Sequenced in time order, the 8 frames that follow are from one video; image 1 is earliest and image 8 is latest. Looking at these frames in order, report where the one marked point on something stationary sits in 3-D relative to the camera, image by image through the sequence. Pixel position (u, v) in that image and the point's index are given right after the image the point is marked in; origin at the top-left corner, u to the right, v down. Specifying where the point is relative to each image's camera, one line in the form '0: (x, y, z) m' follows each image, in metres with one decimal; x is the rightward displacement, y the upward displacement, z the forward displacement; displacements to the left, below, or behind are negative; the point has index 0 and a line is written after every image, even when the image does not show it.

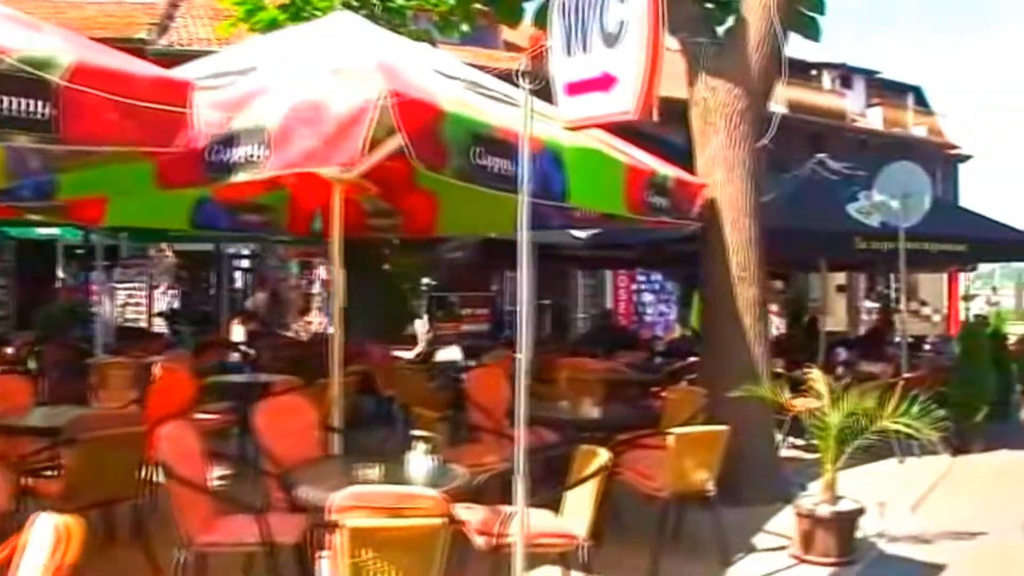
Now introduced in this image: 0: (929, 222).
0: (+2.8, +0.4, +12.5) m
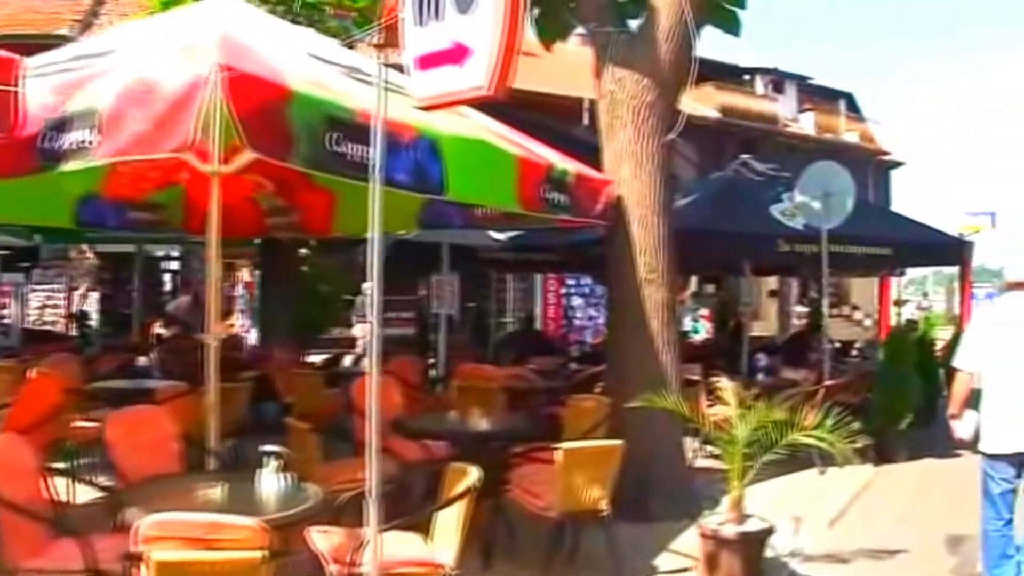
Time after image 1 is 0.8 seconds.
0: (+2.2, +0.4, +12.1) m
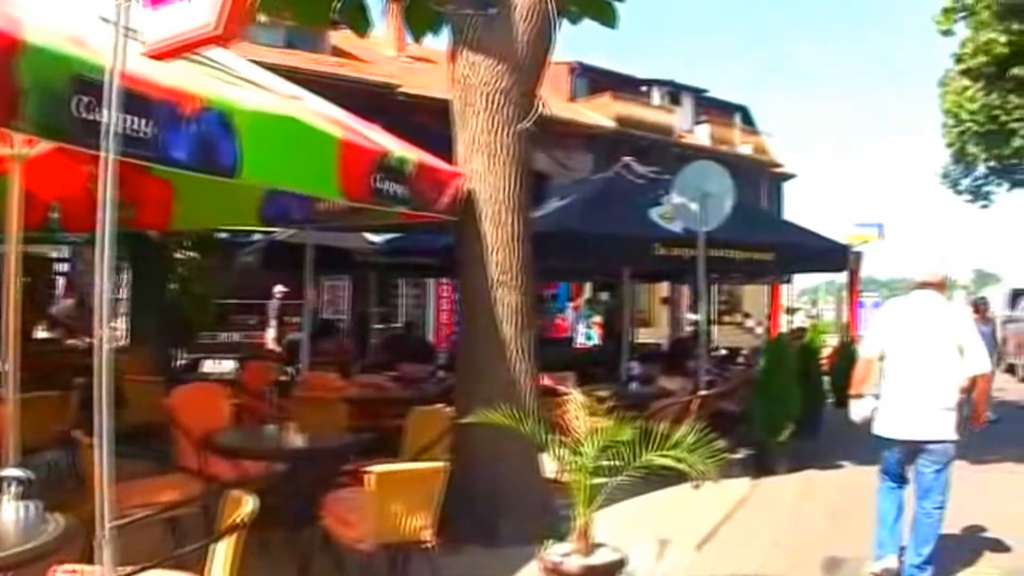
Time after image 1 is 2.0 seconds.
0: (+1.4, +0.4, +11.6) m
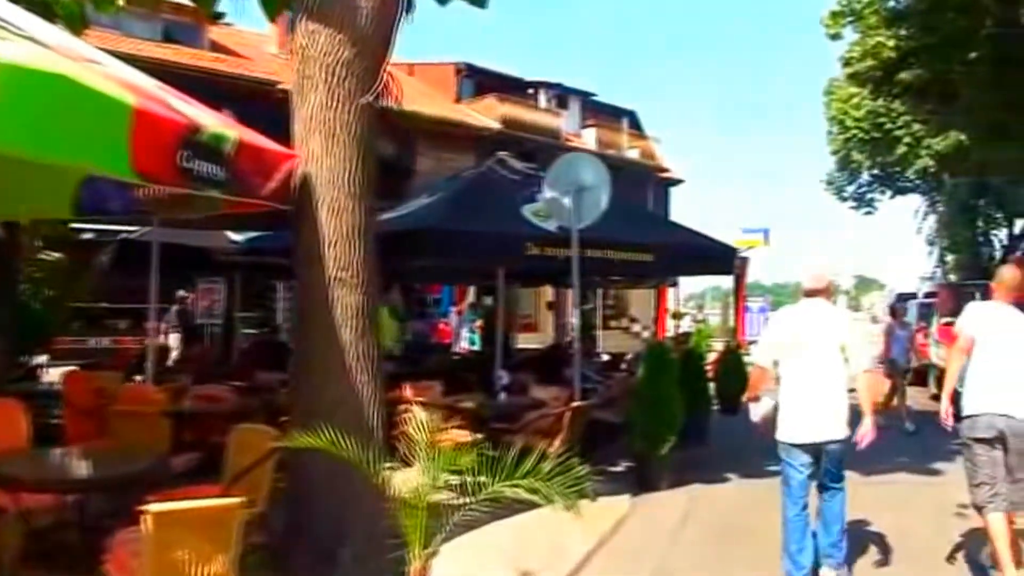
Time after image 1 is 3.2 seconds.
0: (+0.6, +0.4, +10.8) m
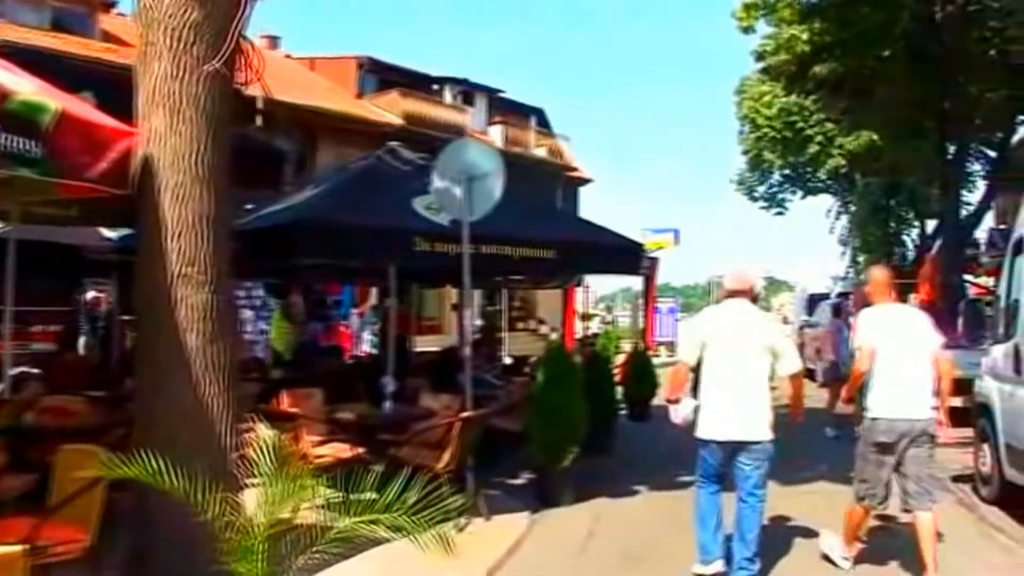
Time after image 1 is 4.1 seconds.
0: (0.0, +0.4, +10.0) m
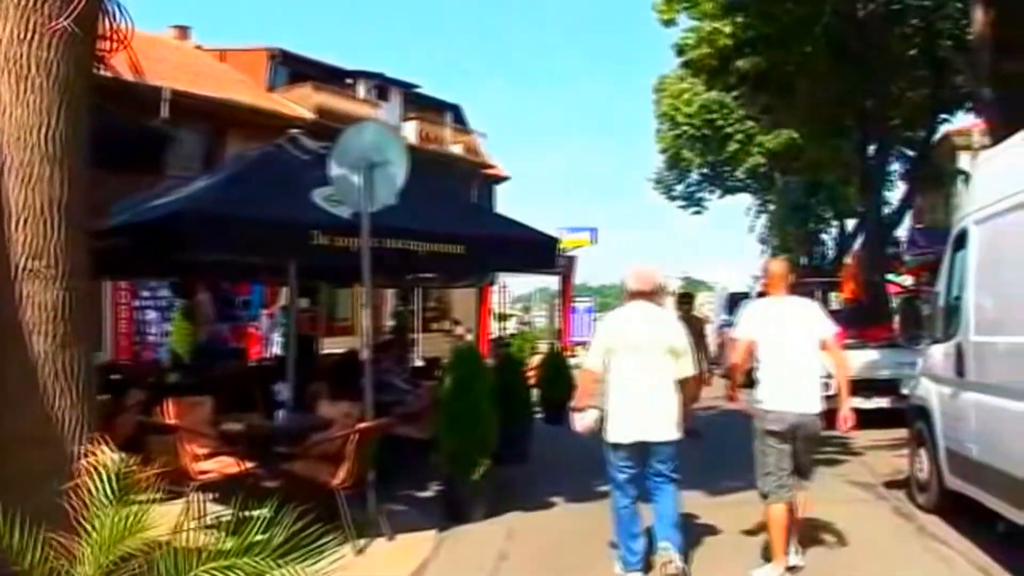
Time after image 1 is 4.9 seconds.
0: (-0.5, +0.4, +9.4) m
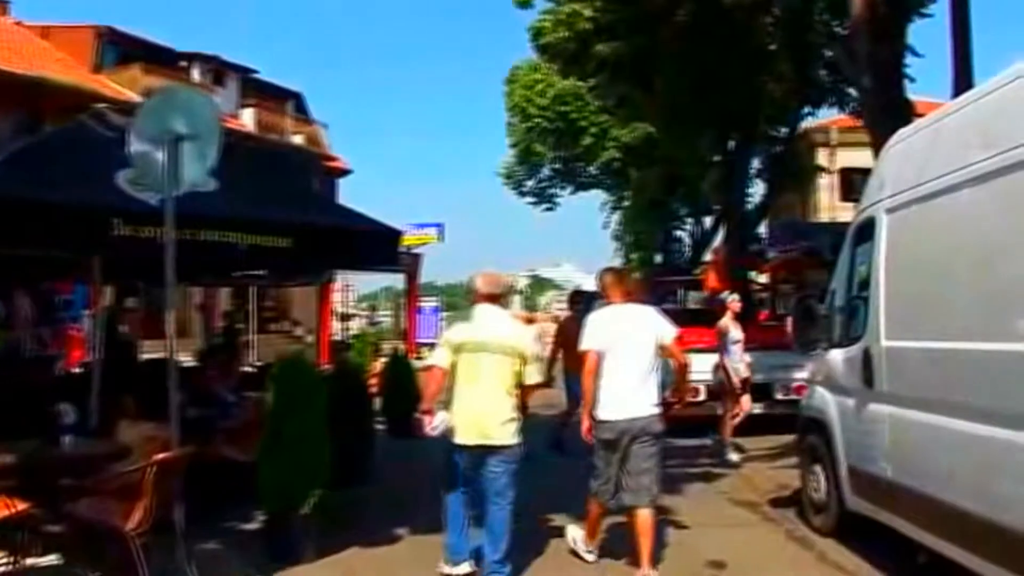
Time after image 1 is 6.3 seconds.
0: (-1.1, +0.4, +8.1) m
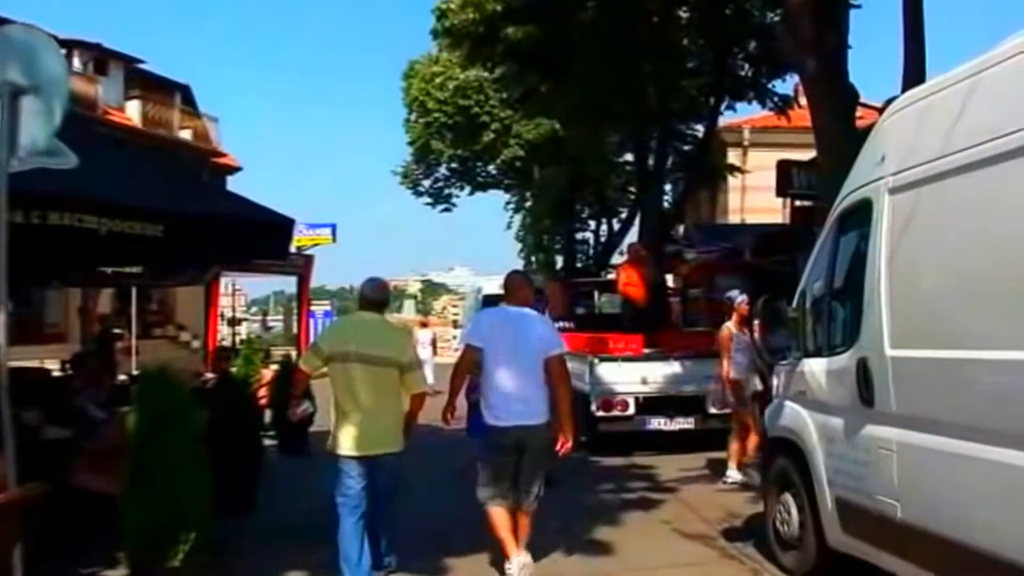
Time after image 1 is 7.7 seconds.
0: (-1.4, +0.4, +6.7) m
